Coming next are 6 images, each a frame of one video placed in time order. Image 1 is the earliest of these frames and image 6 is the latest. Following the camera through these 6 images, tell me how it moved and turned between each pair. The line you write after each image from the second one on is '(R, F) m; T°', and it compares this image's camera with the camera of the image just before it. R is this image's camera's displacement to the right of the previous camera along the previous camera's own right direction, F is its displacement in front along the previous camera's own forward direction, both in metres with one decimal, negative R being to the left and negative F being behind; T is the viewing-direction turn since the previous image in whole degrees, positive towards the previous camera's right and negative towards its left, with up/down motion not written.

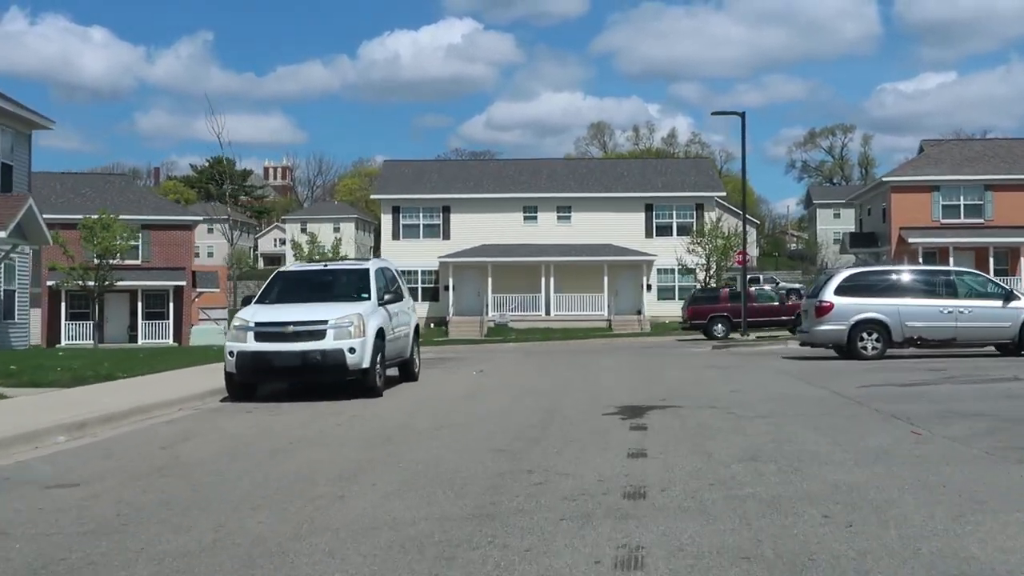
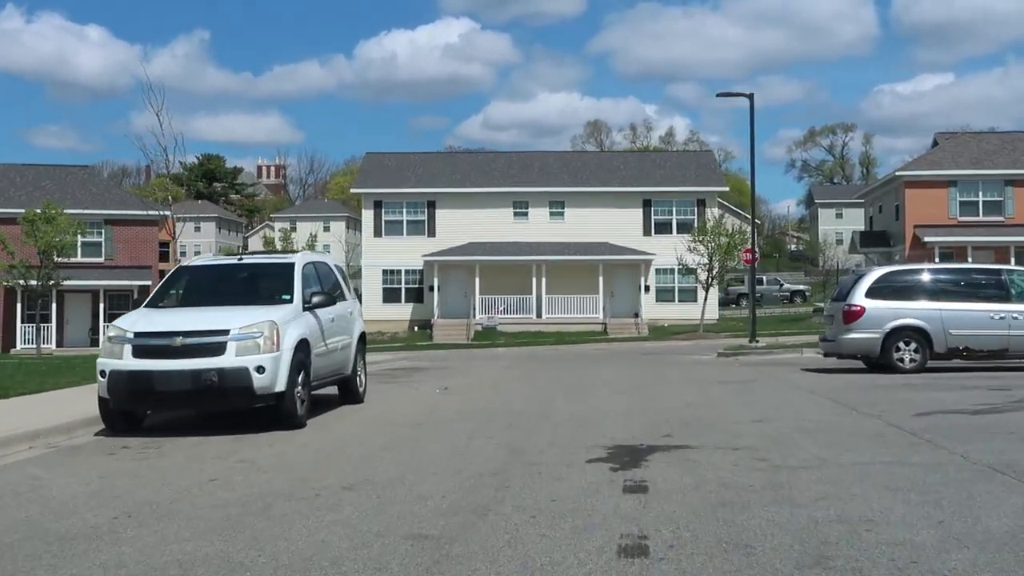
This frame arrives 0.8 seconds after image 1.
(+0.3, +3.1) m; 0°
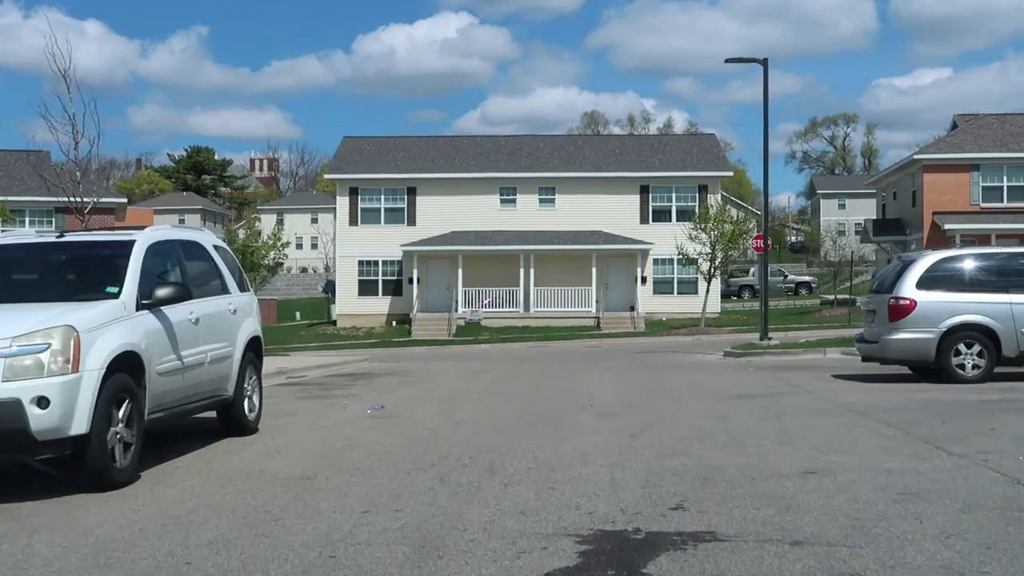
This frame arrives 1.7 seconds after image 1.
(+0.4, +3.6) m; 0°
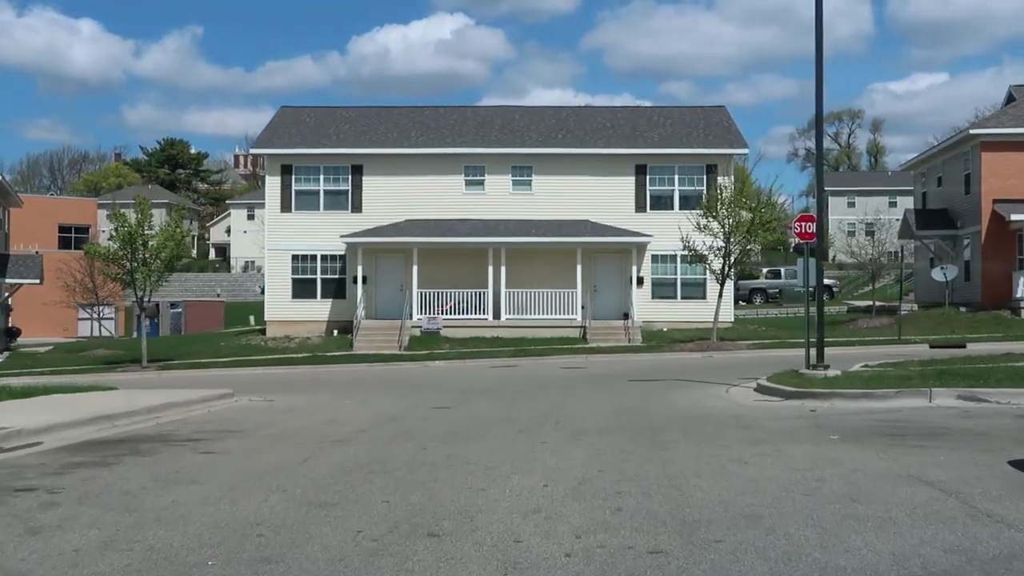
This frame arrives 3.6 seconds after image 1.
(+0.8, +7.9) m; 0°
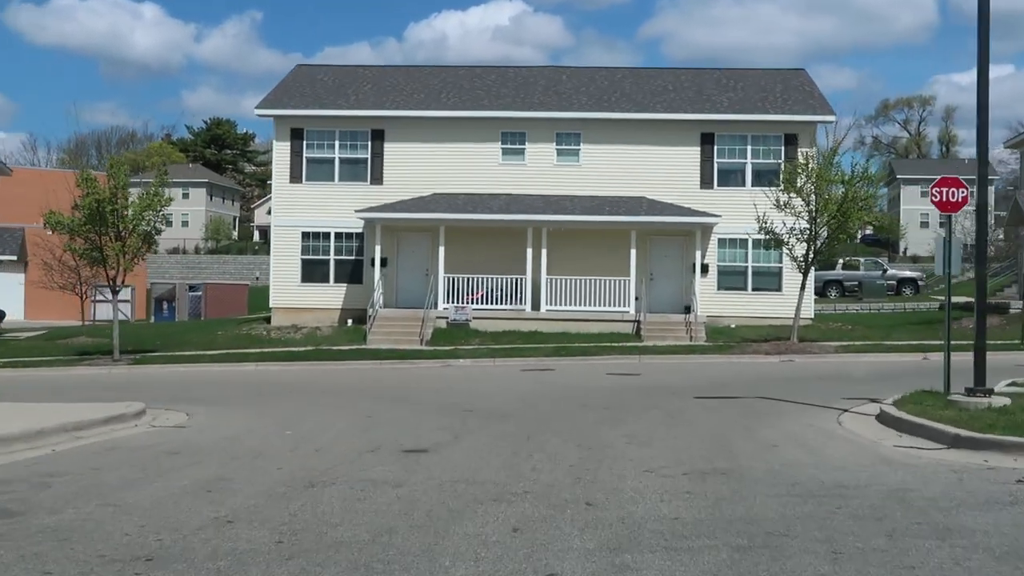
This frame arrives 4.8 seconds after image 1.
(+0.3, +5.0) m; -2°
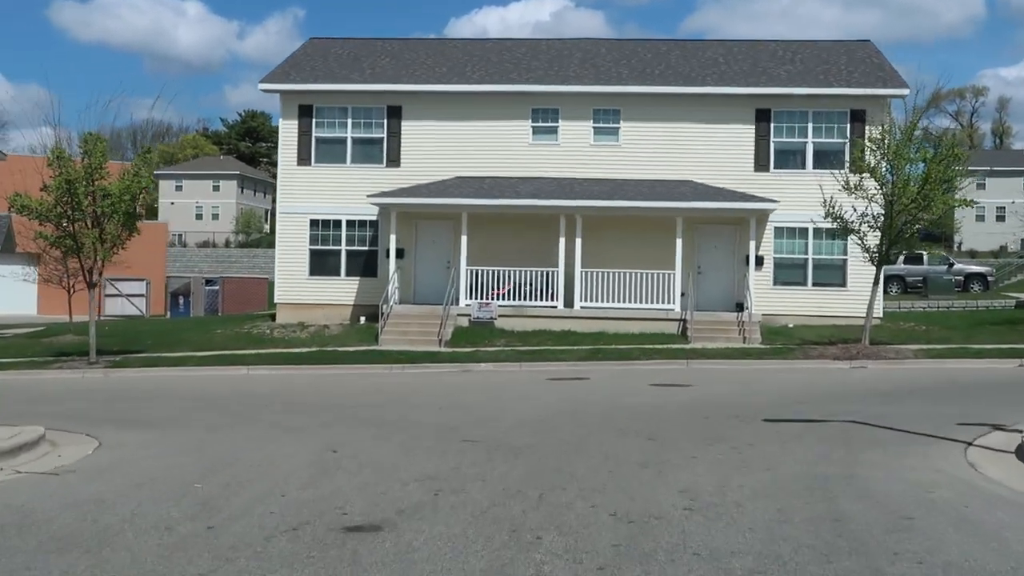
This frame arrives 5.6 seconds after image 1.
(+0.2, +3.3) m; -2°
